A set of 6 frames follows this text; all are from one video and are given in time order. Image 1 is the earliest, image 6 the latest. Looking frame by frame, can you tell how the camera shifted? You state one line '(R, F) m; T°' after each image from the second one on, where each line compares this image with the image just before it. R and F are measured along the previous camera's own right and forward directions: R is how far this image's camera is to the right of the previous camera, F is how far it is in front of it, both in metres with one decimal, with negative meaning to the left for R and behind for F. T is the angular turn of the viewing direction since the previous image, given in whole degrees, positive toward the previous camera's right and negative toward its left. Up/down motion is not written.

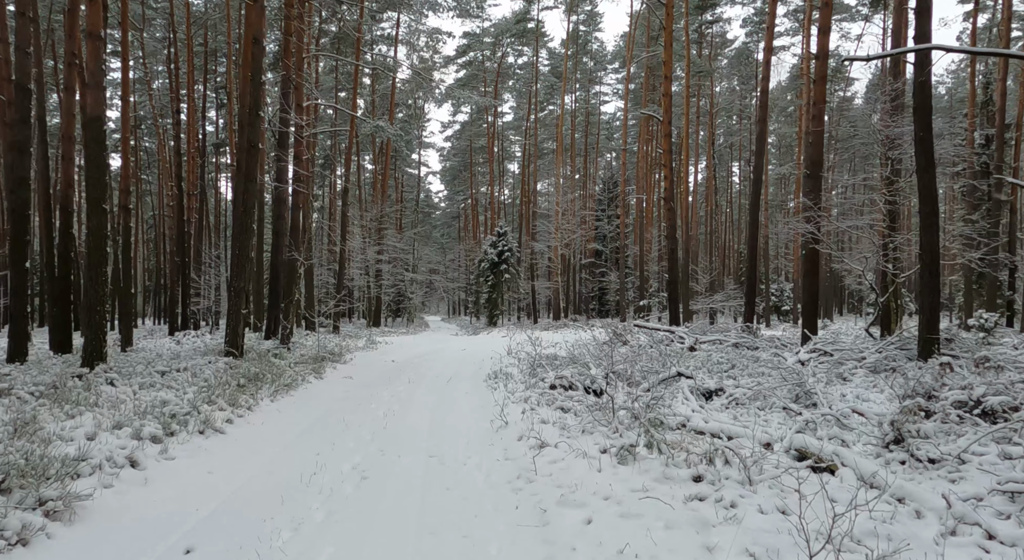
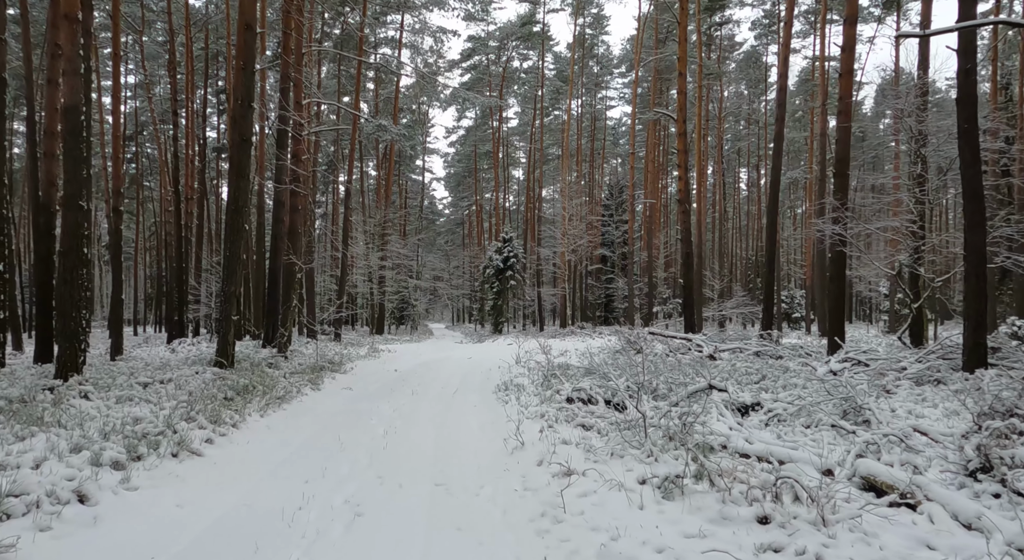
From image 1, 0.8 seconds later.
(-0.1, +0.8) m; 0°
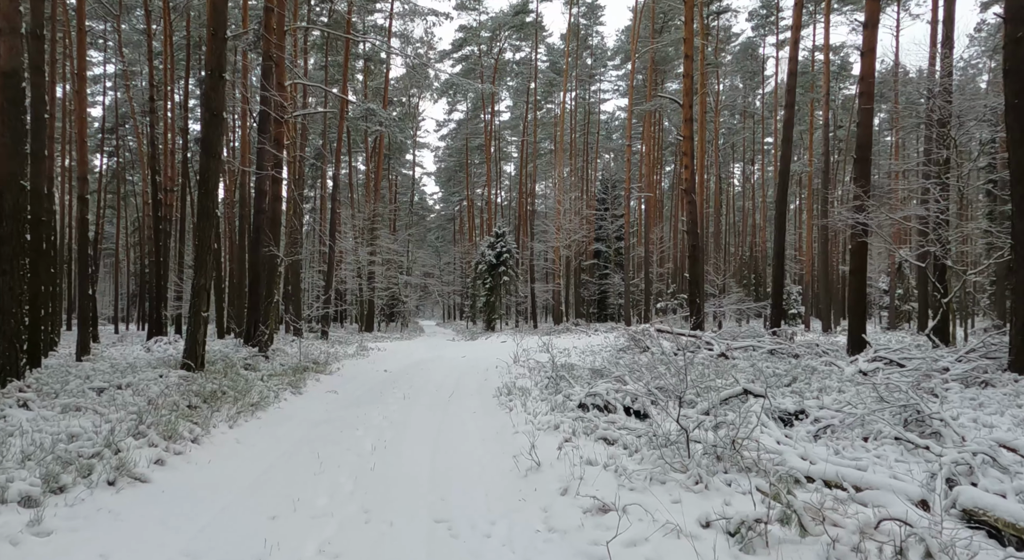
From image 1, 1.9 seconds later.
(-0.2, +1.0) m; +1°
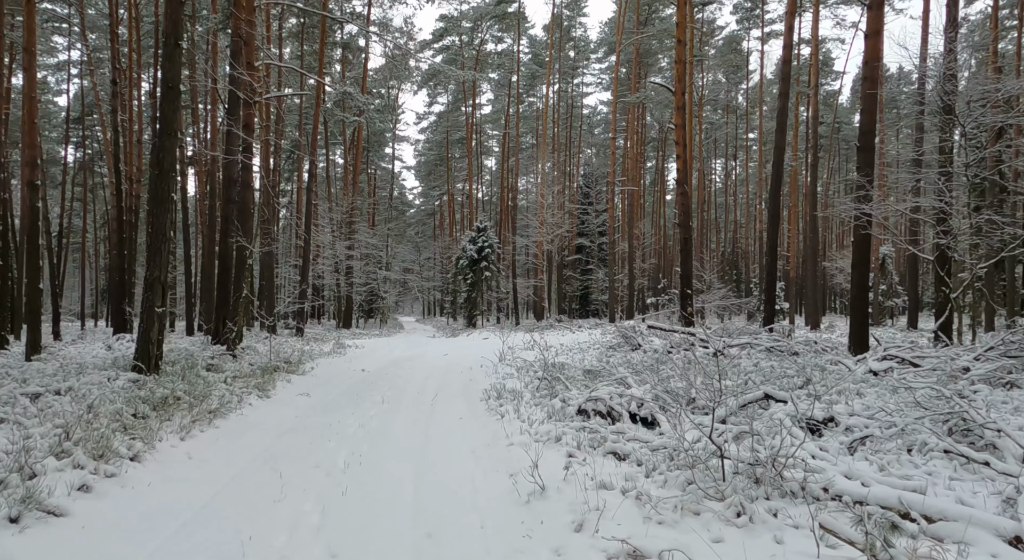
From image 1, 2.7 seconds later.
(-0.1, +0.8) m; +2°
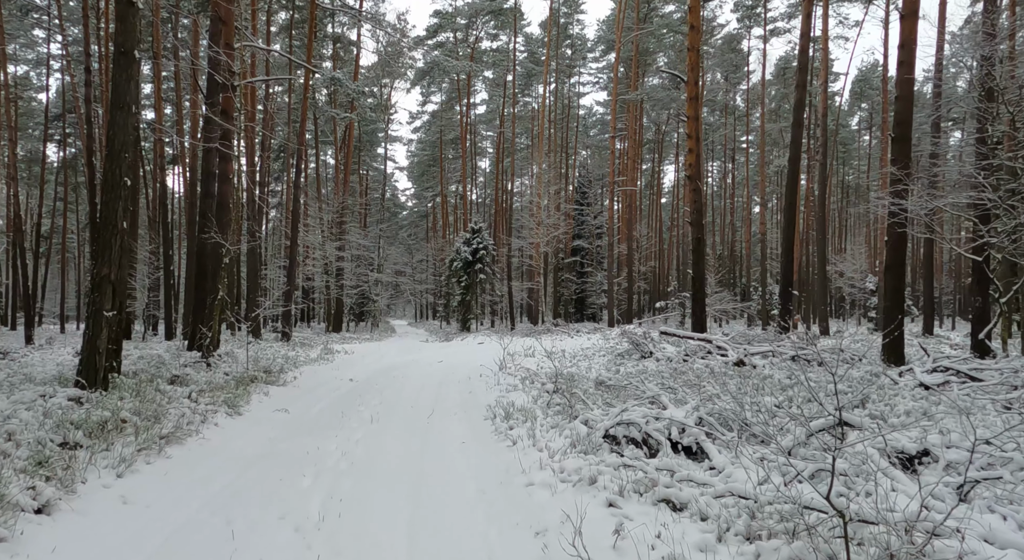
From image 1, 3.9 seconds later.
(-0.2, +1.1) m; +1°
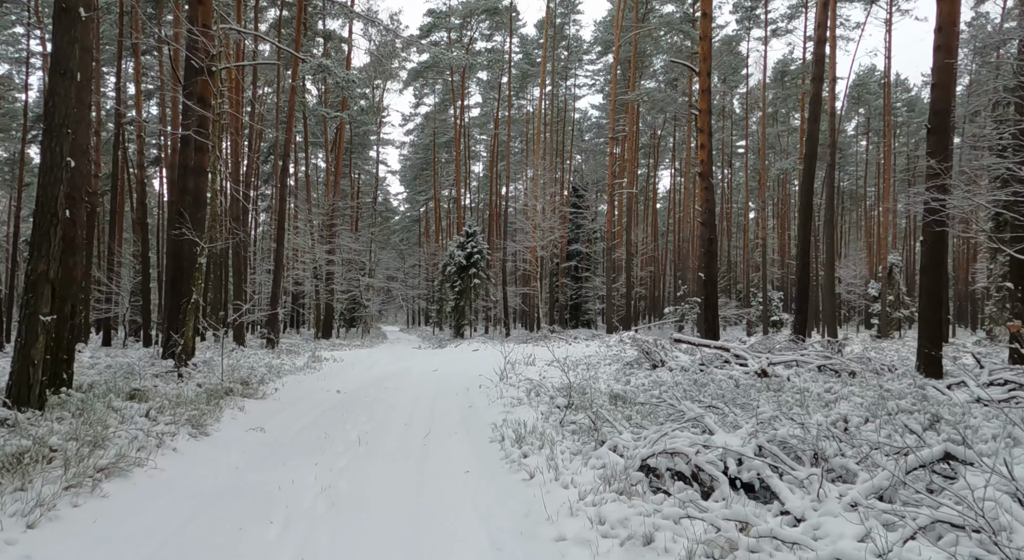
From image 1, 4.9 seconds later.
(-0.2, +1.0) m; +1°
